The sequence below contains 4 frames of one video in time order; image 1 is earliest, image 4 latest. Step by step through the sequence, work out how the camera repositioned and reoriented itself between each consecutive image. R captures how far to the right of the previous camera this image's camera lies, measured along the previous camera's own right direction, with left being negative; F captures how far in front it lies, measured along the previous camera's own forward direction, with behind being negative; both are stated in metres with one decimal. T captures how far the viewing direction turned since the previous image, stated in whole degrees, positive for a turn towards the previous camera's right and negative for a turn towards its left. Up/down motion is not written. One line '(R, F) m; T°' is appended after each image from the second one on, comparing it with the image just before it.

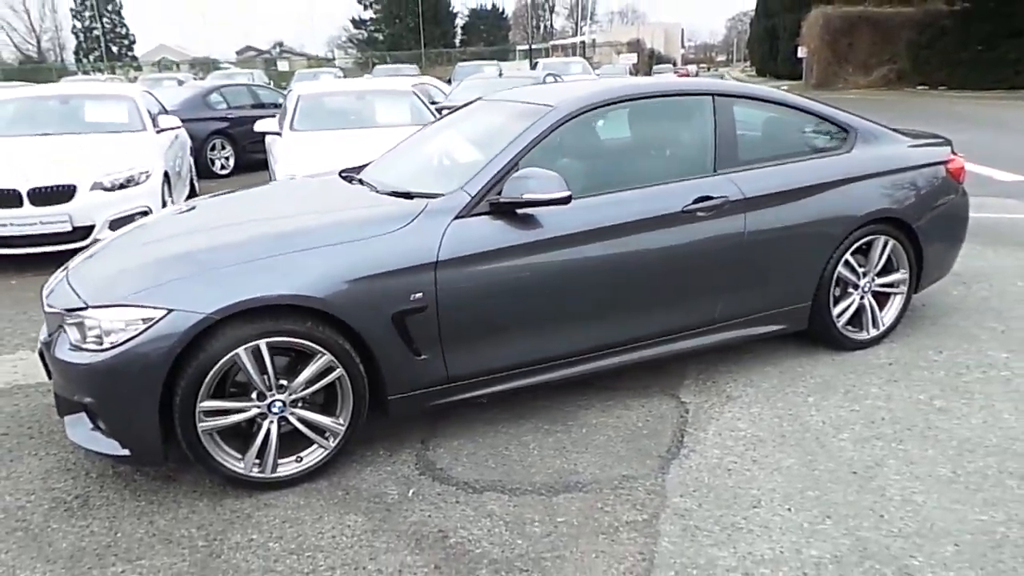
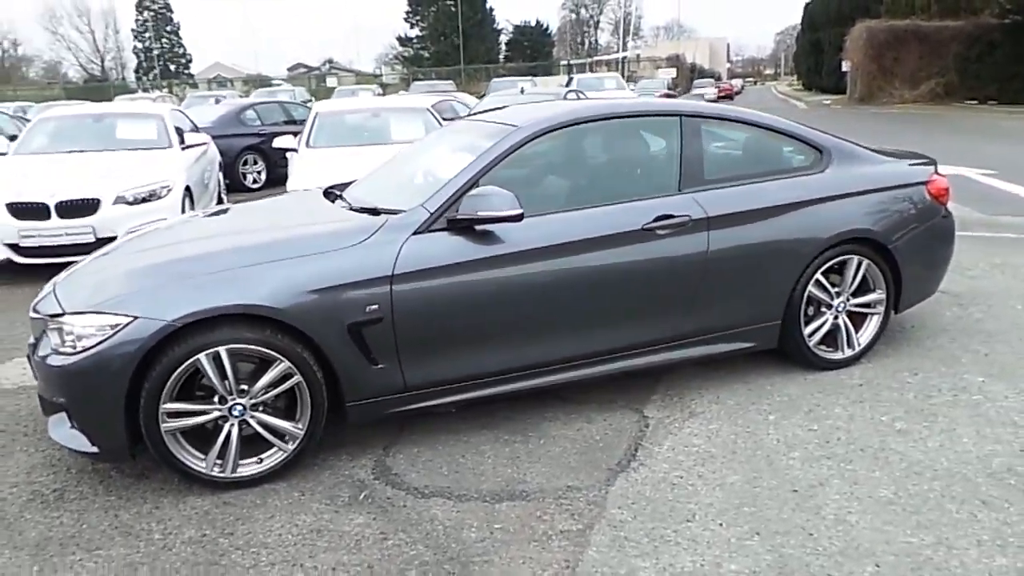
(+0.4, -0.1) m; -3°
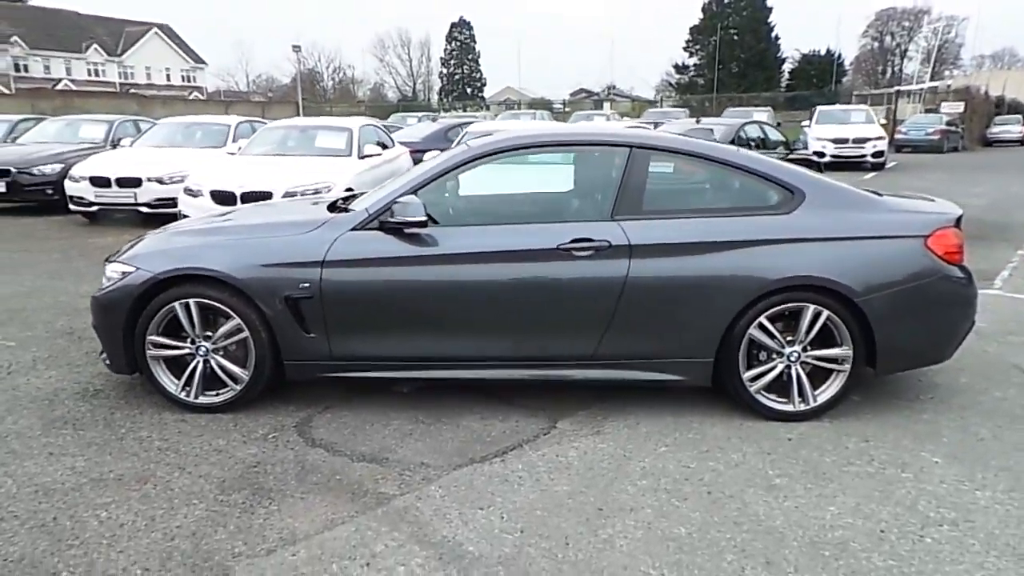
(+1.7, -0.1) m; -21°
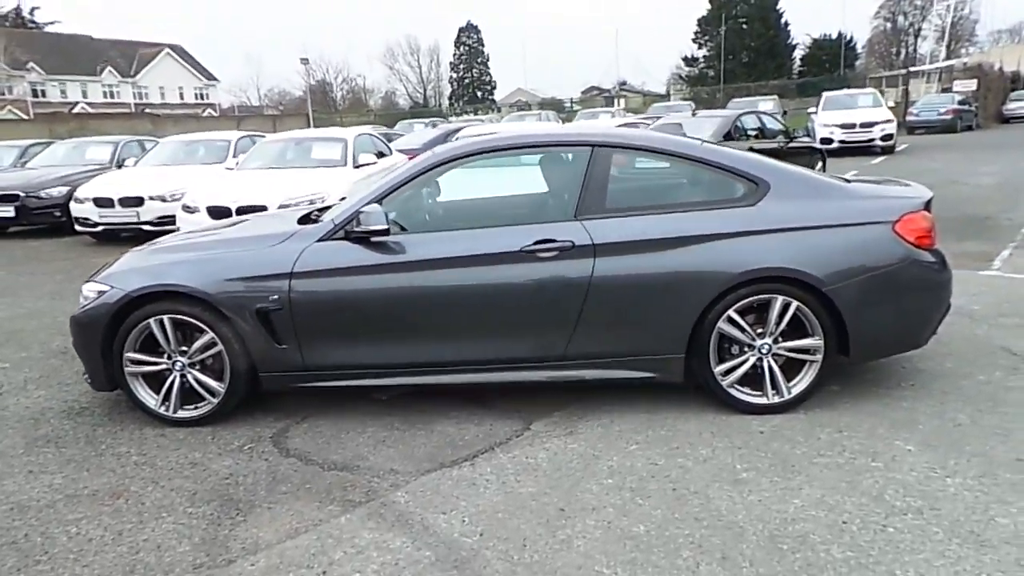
(+0.3, 0.0) m; -2°
